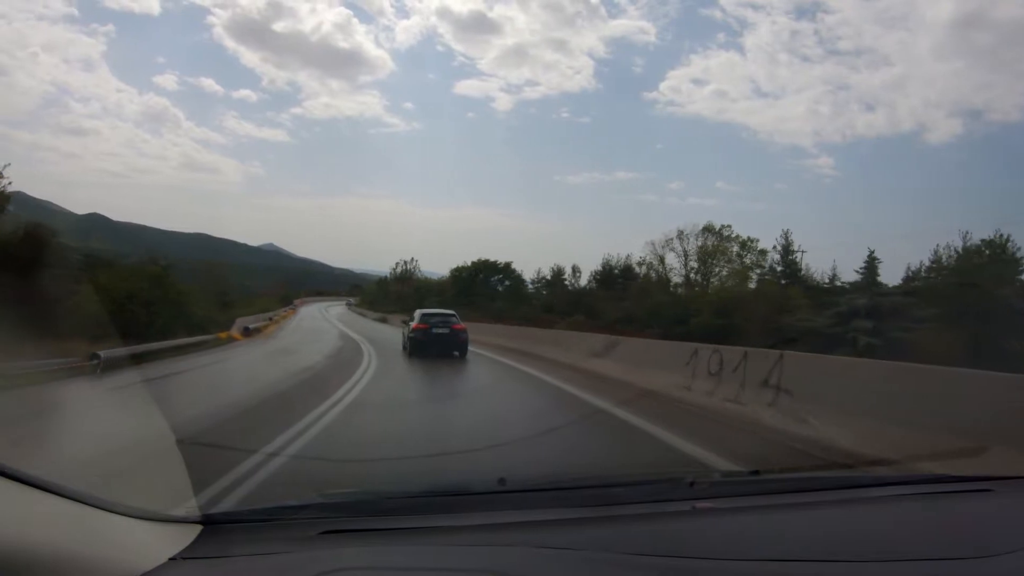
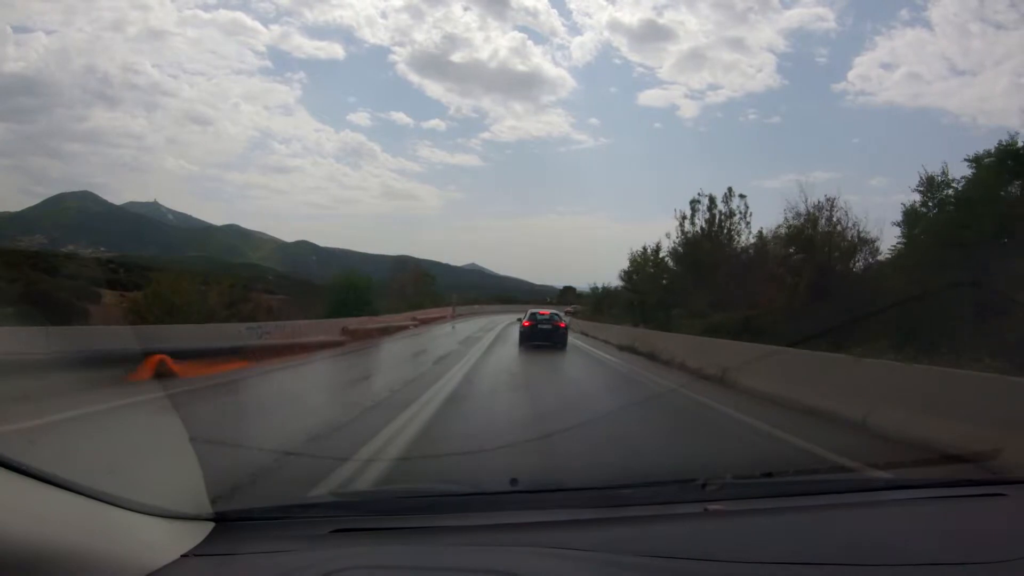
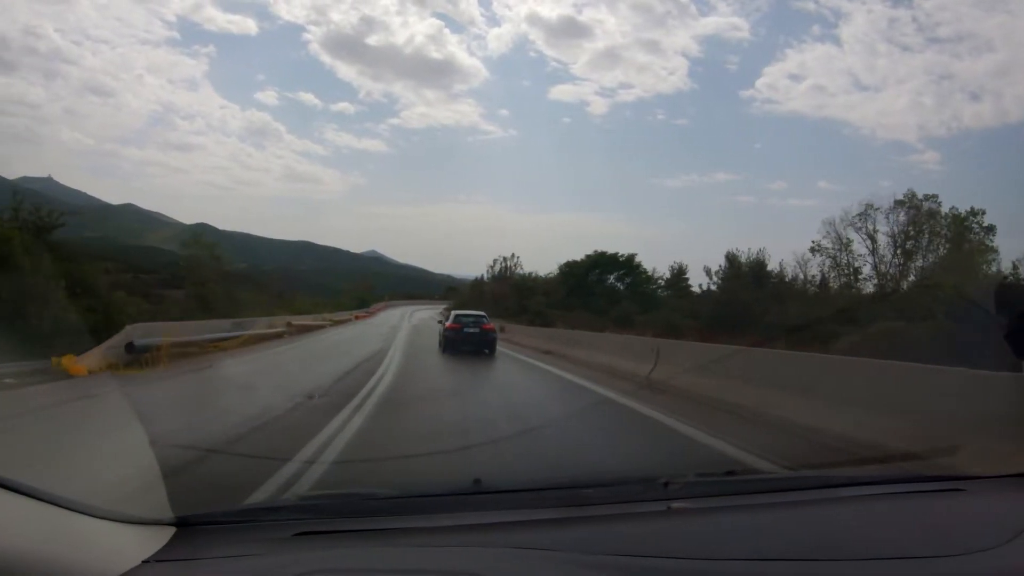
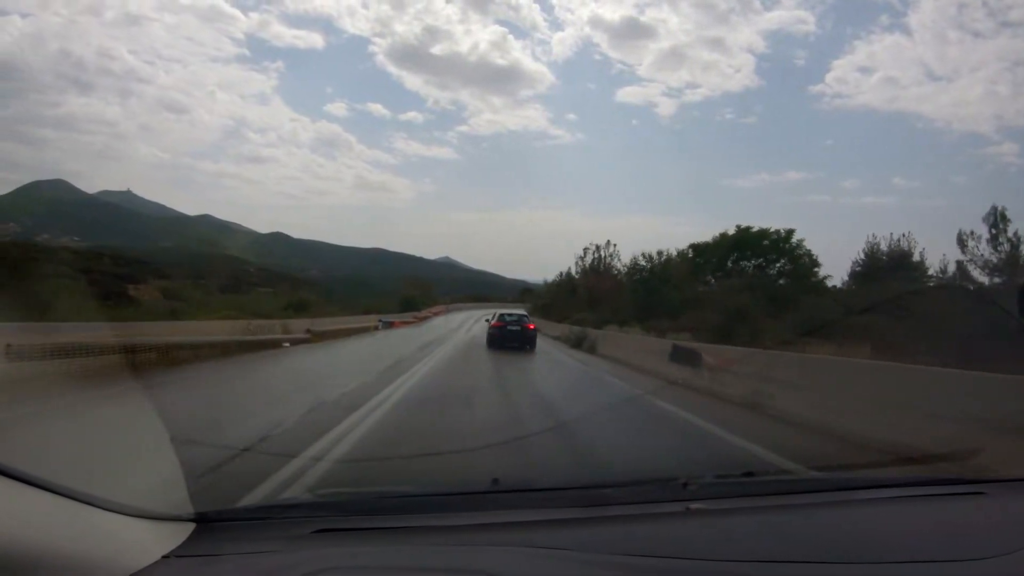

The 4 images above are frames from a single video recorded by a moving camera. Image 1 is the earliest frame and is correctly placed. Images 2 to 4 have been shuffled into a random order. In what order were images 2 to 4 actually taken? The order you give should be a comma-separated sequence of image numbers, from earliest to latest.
3, 4, 2
